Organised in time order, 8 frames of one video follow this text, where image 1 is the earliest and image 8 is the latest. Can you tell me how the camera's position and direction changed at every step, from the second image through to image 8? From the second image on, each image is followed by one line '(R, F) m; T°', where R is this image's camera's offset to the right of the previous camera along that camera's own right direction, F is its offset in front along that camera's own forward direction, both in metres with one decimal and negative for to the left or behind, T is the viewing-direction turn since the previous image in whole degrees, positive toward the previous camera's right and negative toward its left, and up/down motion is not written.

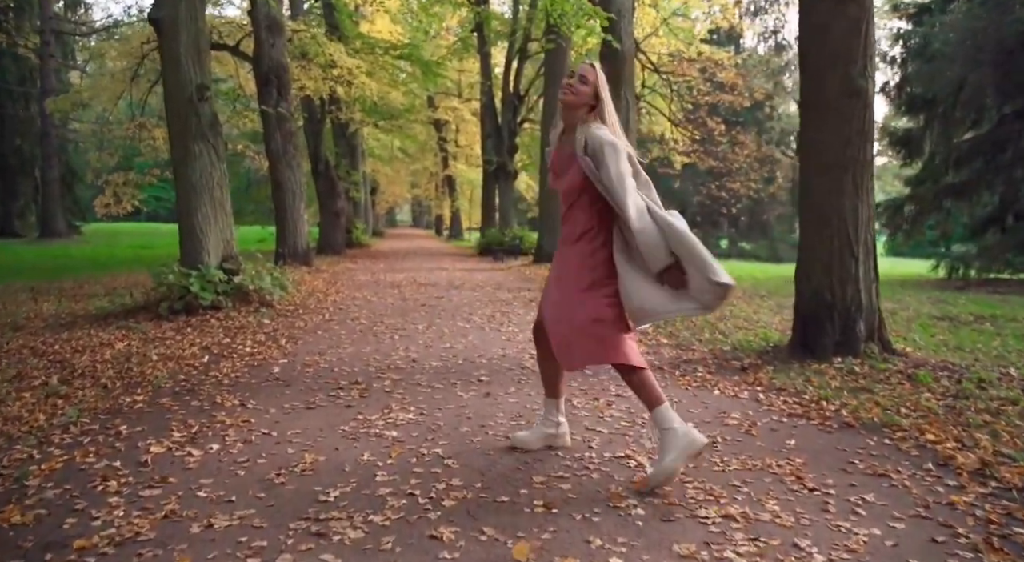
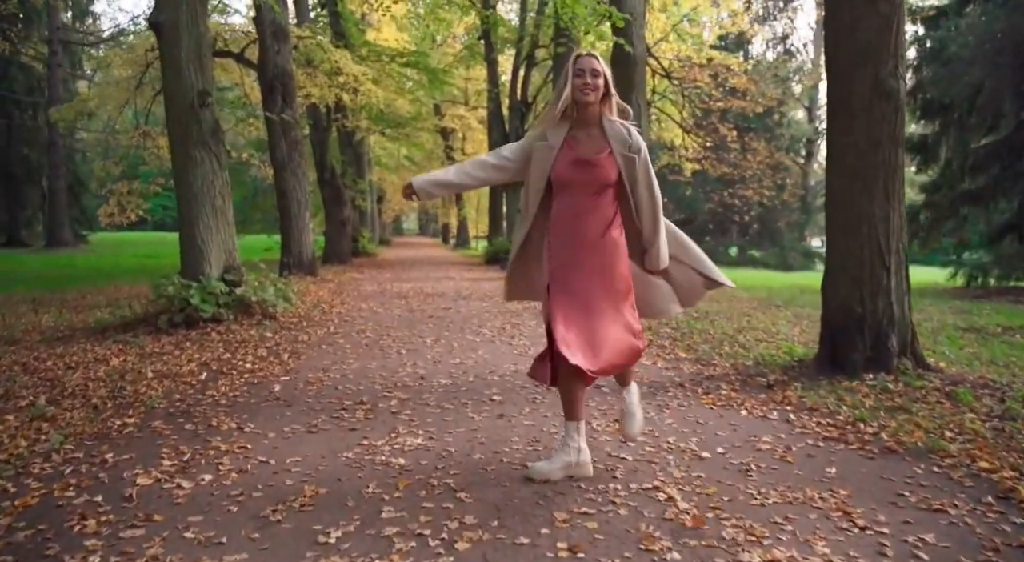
(-0.1, +0.4) m; 0°
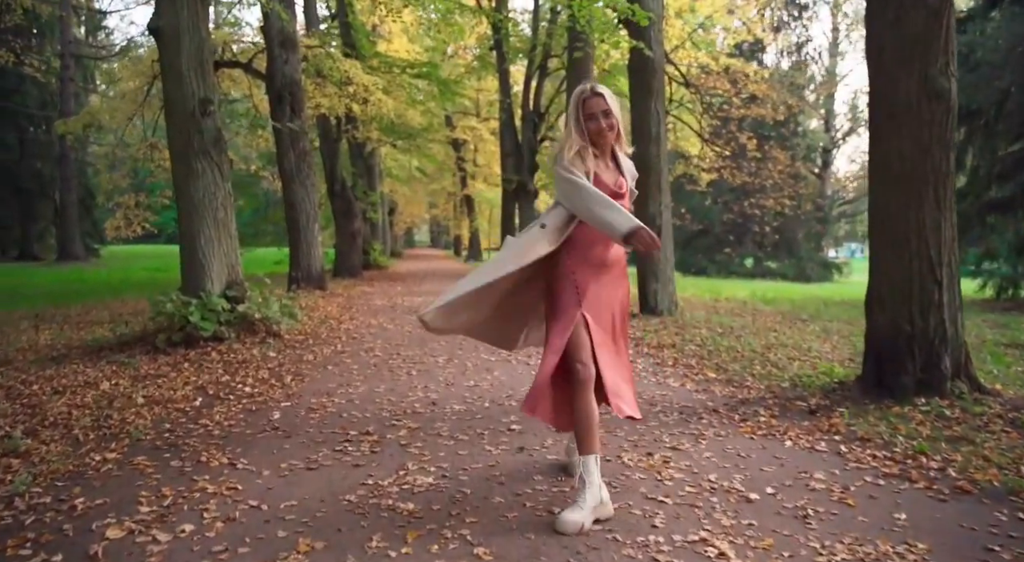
(-0.1, +0.5) m; -1°
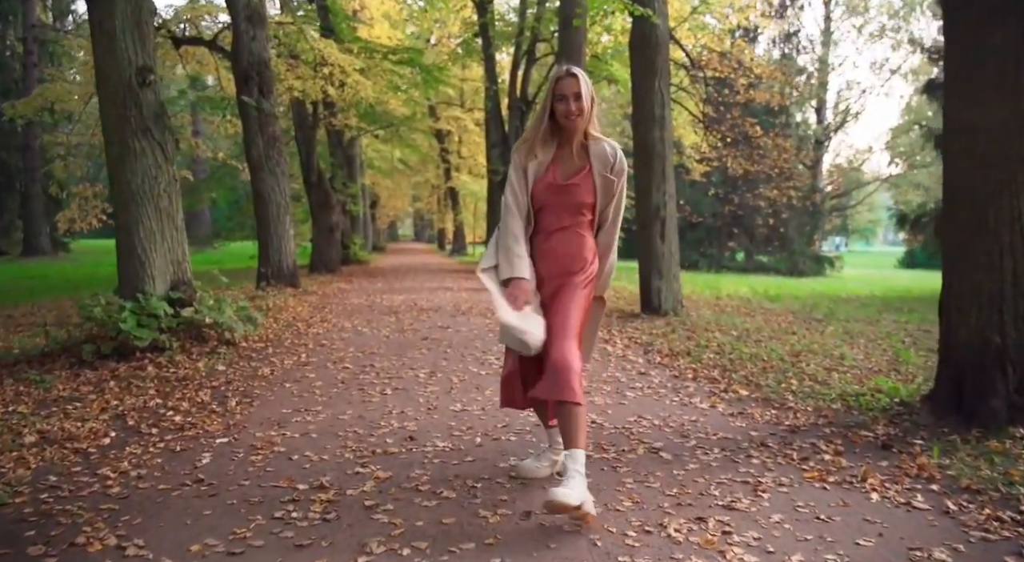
(-0.1, +1.4) m; +1°
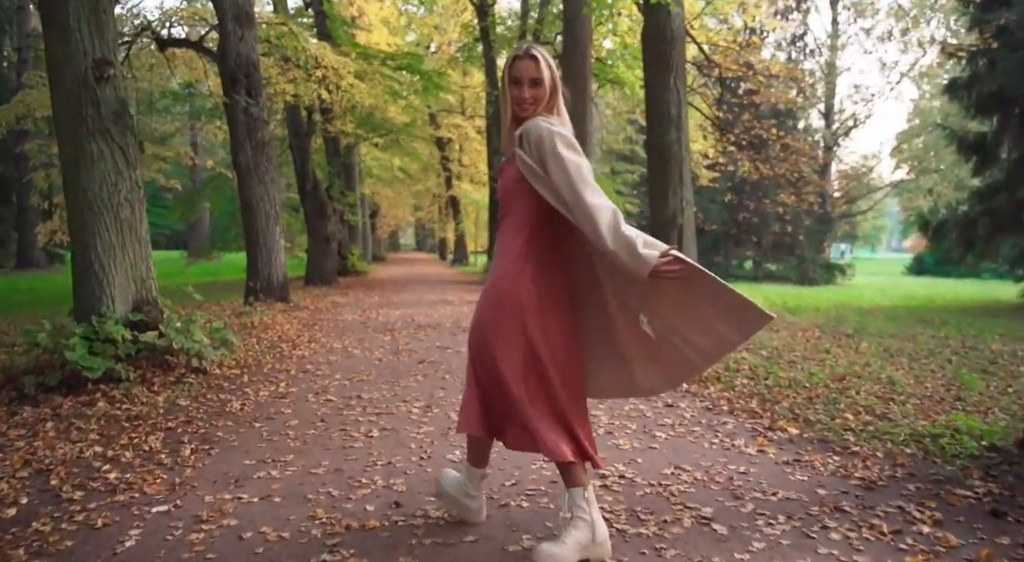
(0.0, +1.0) m; 0°
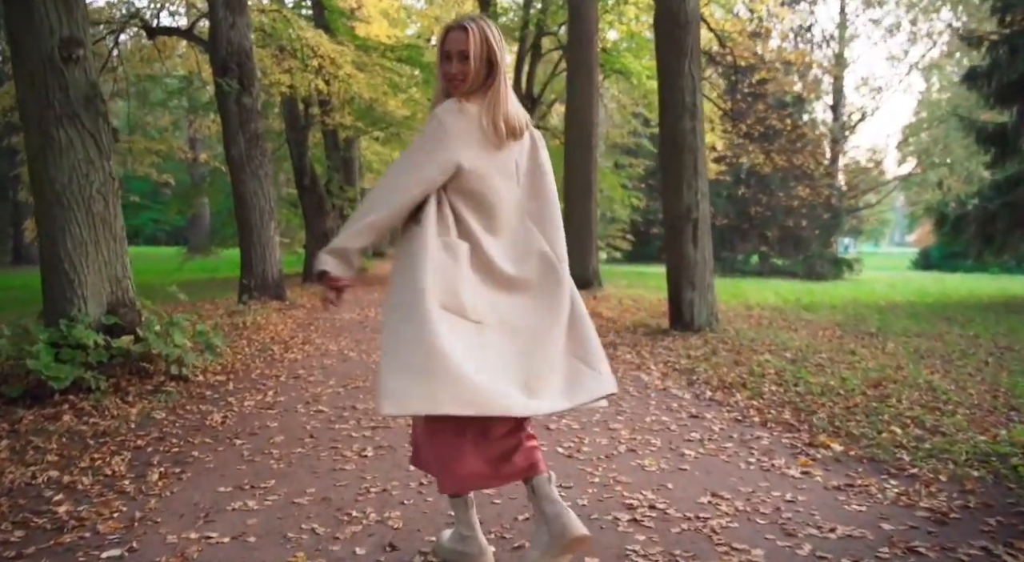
(-0.1, +0.6) m; 0°
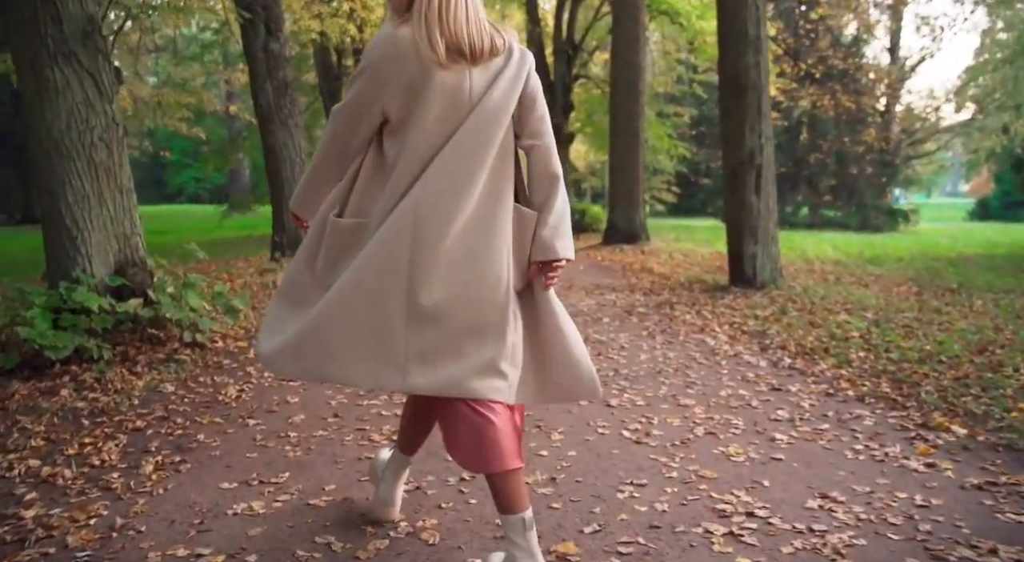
(-0.1, +0.8) m; -3°
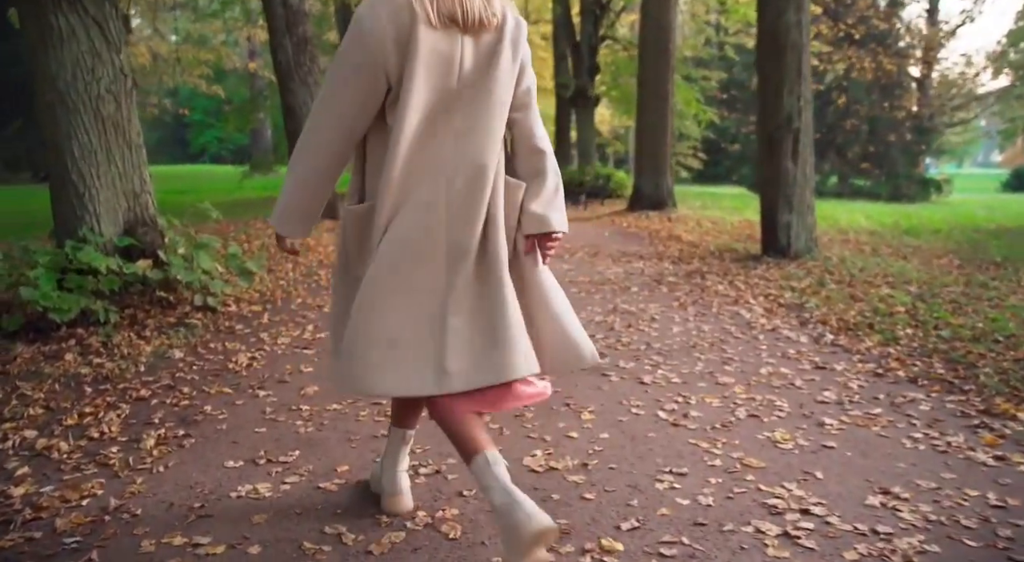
(0.0, +0.3) m; -1°
